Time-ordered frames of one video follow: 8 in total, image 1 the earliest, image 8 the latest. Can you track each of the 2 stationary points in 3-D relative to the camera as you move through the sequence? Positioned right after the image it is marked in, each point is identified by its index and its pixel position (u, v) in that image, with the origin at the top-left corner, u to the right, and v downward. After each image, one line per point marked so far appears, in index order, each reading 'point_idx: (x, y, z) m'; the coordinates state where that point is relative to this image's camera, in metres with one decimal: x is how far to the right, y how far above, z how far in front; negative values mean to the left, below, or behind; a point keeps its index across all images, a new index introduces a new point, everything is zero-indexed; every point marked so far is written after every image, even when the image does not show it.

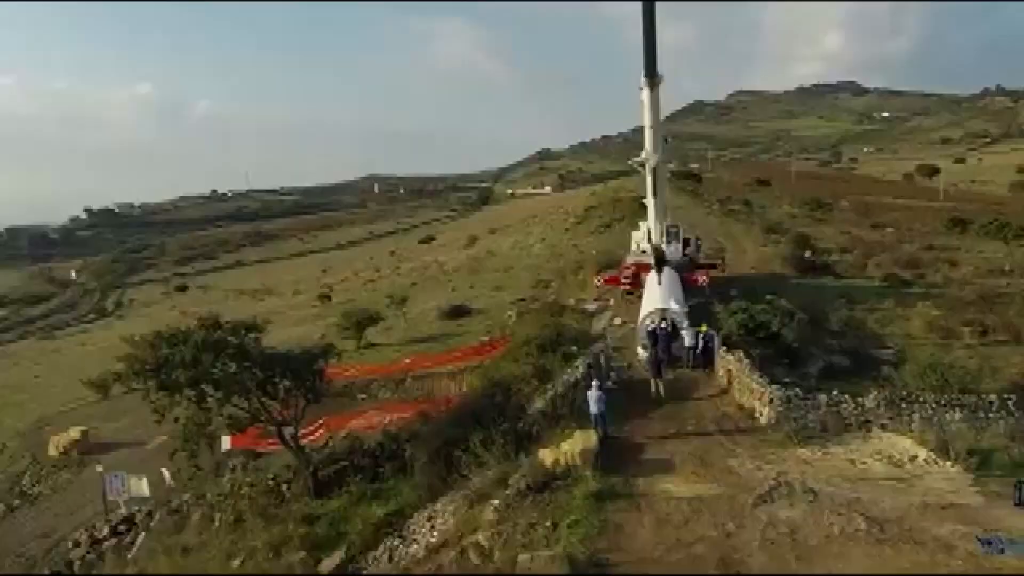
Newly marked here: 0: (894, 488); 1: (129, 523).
0: (+6.4, -3.4, +14.8) m
1: (-8.4, -5.2, +19.5) m
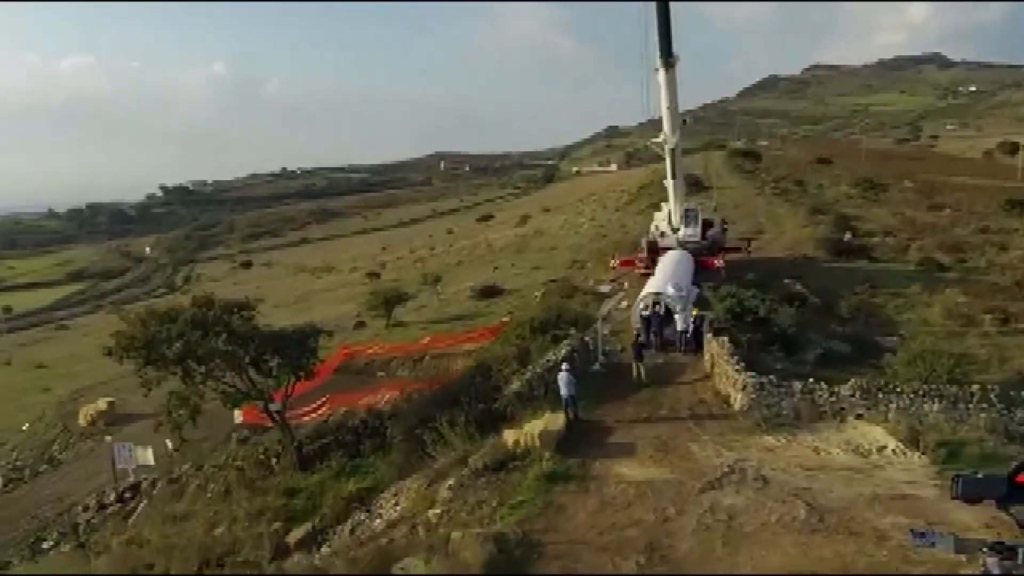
0: (+5.7, -3.2, +14.7) m
1: (-8.8, -4.7, +20.6) m
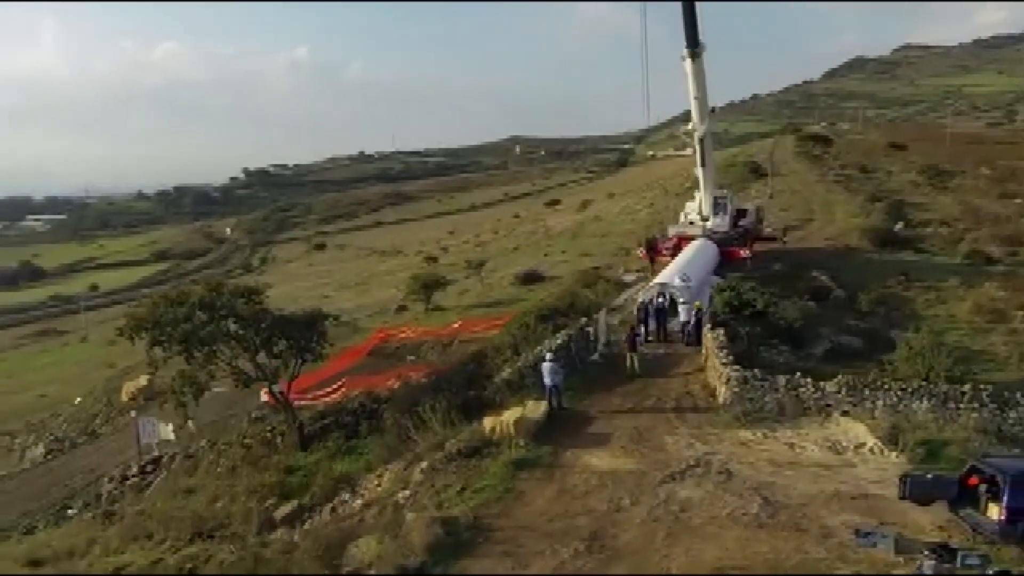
0: (+5.1, -3.1, +14.7) m
1: (-8.8, -4.3, +21.8) m
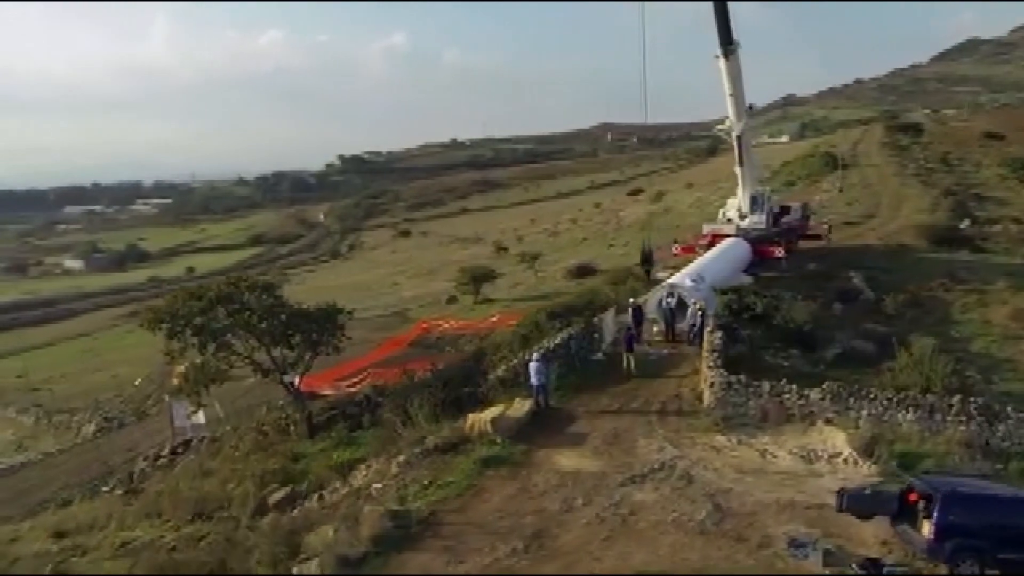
0: (+4.5, -3.3, +14.7) m
1: (-8.6, -4.1, +23.2) m
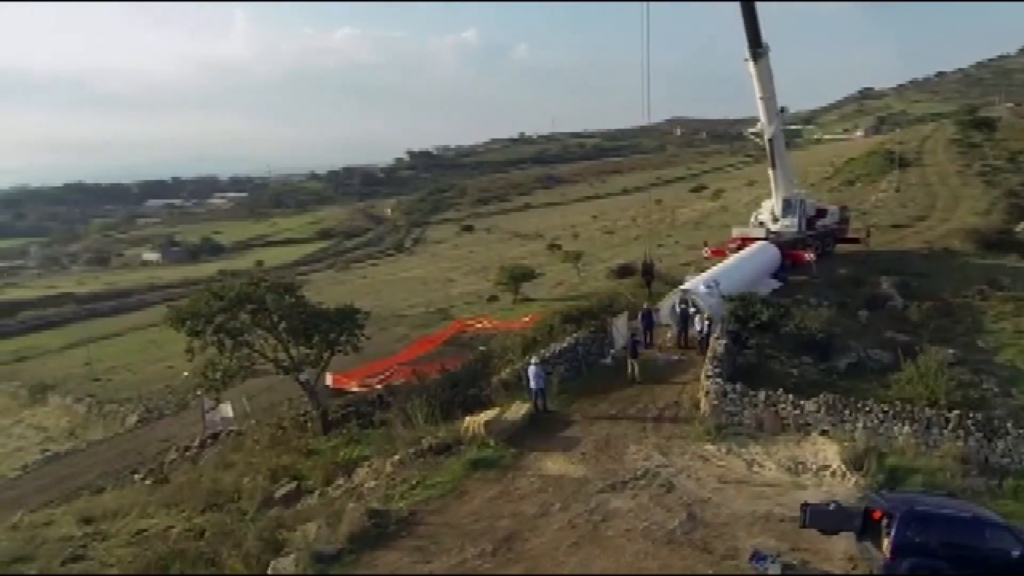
0: (+4.1, -3.5, +14.7) m
1: (-8.2, -4.1, +24.3) m
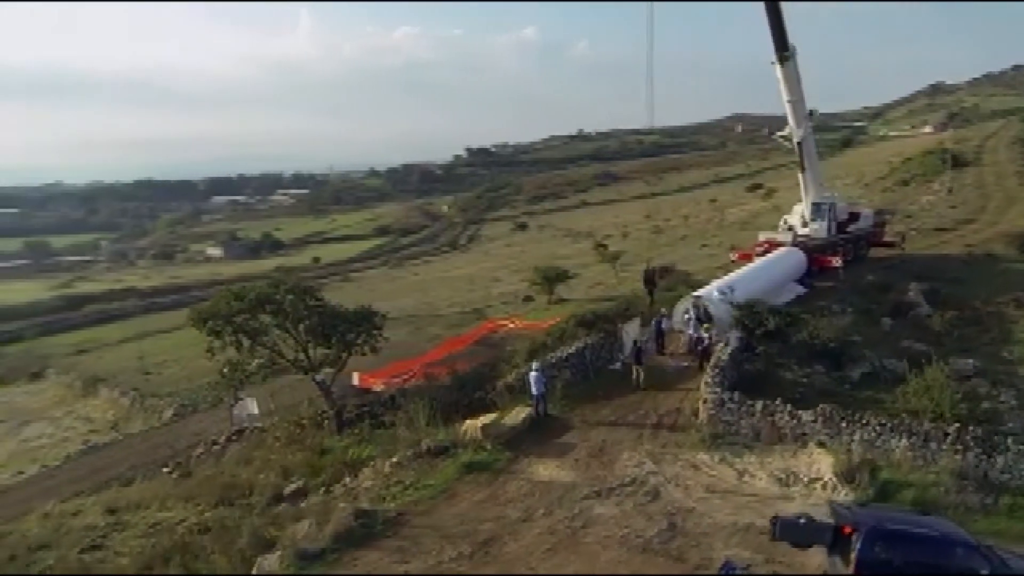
0: (+3.9, -3.6, +14.7) m
1: (-7.8, -4.1, +25.1) m
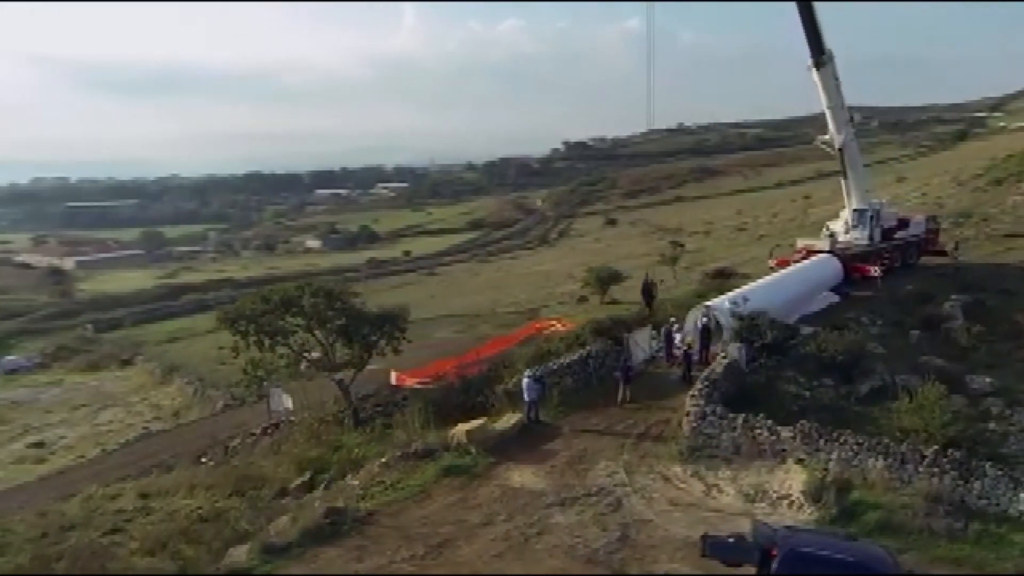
0: (+3.2, -3.9, +14.9) m
1: (-7.2, -4.2, +26.5) m
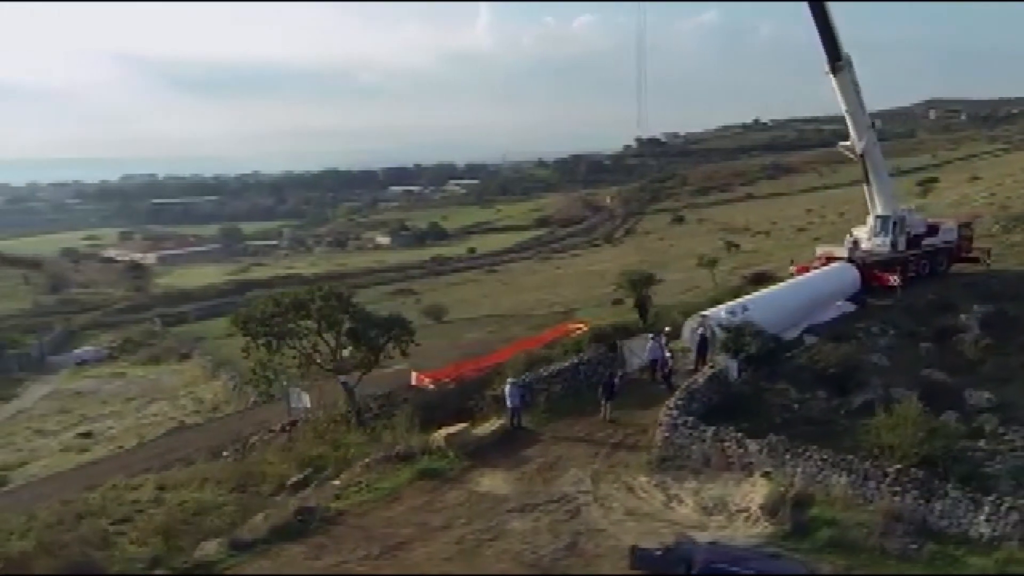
0: (+2.5, -4.2, +15.1) m
1: (-7.0, -4.3, +27.5) m
